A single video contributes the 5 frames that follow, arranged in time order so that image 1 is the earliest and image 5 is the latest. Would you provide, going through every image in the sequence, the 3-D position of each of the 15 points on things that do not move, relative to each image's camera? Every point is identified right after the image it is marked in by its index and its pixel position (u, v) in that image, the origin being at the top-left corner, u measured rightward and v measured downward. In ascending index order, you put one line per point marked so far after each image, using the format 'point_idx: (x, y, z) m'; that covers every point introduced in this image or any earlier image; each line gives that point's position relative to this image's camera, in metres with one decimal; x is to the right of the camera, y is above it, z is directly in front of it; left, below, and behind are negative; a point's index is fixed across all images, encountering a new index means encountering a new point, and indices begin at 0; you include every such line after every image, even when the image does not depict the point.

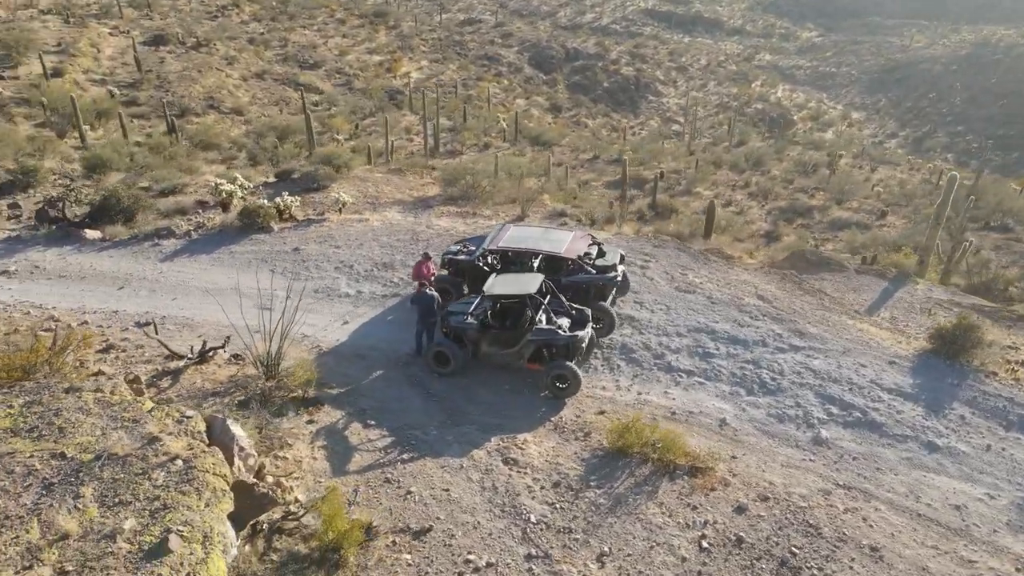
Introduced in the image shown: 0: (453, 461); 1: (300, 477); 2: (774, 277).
0: (-0.6, -1.9, +7.8) m
1: (-2.1, -1.9, +7.3) m
2: (+4.7, +0.2, +12.9) m
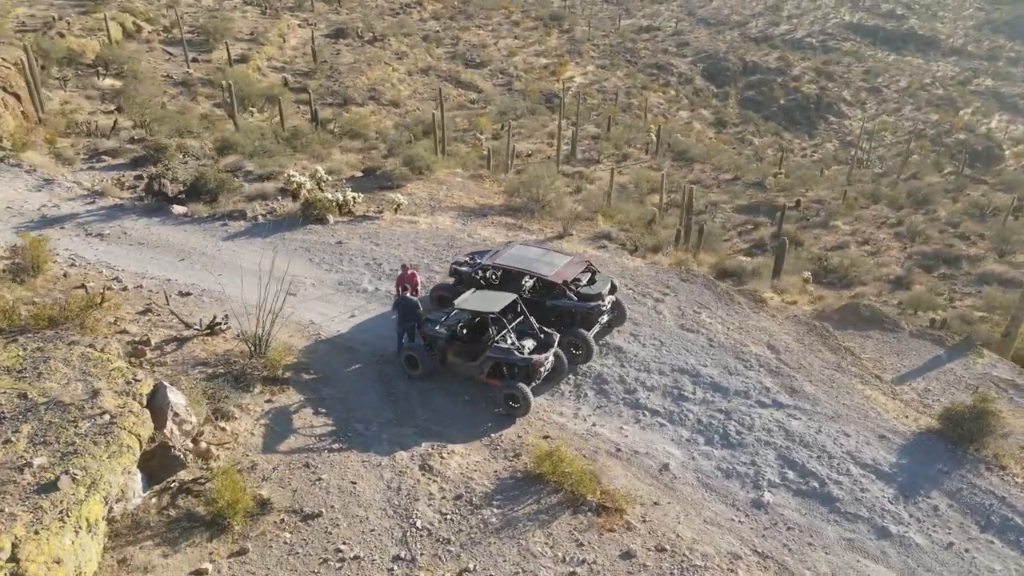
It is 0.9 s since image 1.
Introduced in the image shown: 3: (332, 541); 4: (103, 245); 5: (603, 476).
0: (-1.6, -2.0, +8.4) m
1: (-3.1, -1.8, +8.2) m
2: (+4.9, -0.6, +12.2) m
3: (-1.8, -2.5, +7.2) m
4: (-7.6, +0.8, +13.6) m
5: (+1.1, -2.2, +8.6) m
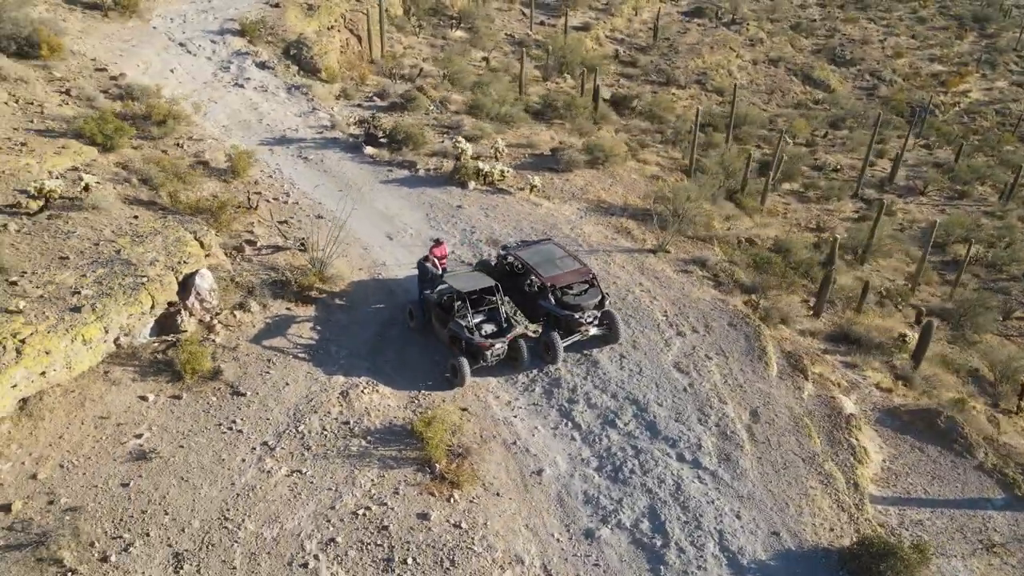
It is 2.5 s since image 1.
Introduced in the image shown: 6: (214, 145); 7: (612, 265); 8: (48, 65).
0: (-2.8, -1.3, +10.6) m
1: (-4.2, -0.6, +11.0) m
2: (+4.7, -1.8, +11.2) m
3: (-3.7, -1.7, +9.6) m
4: (-5.0, +2.9, +17.5) m
5: (-0.5, -2.2, +9.7) m
6: (-7.1, +3.4, +17.5) m
7: (+2.0, +0.4, +14.0) m
8: (-12.2, +5.8, +19.3) m
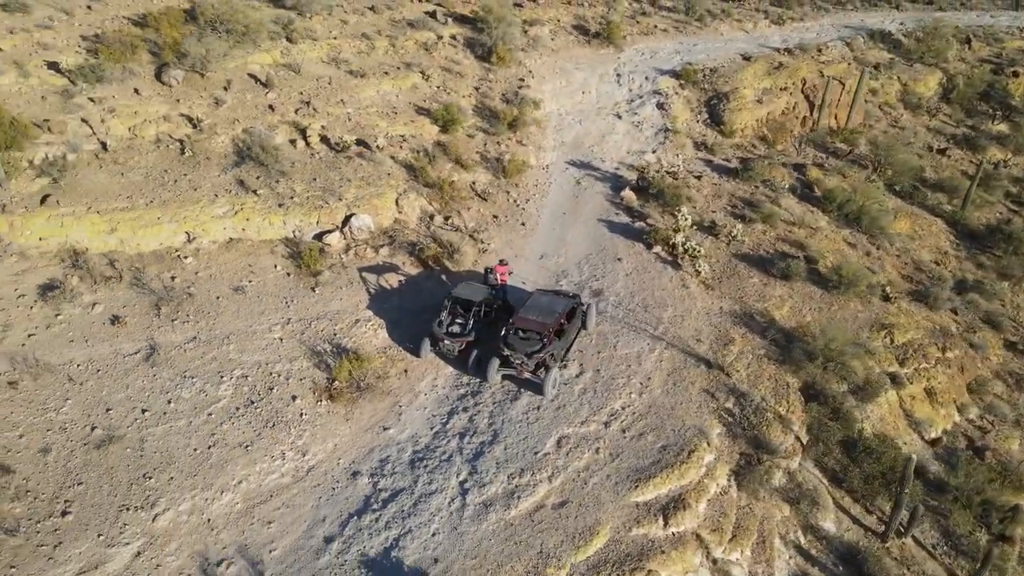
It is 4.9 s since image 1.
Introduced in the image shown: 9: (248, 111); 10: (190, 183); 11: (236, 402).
0: (-3.2, -0.3, +15.4) m
1: (-3.6, +0.7, +16.6) m
2: (+1.9, -3.9, +11.0) m
3: (-4.5, -0.2, +15.3) m
4: (+1.5, +3.0, +21.5) m
5: (-2.6, -2.0, +13.4) m
6: (+0.3, +4.3, +22.8) m
7: (+2.8, -1.4, +14.6) m
8: (-0.8, +8.1, +27.1) m
9: (-7.1, +4.7, +19.6) m
10: (-7.4, +2.4, +16.9) m
11: (-4.8, -2.0, +12.8) m
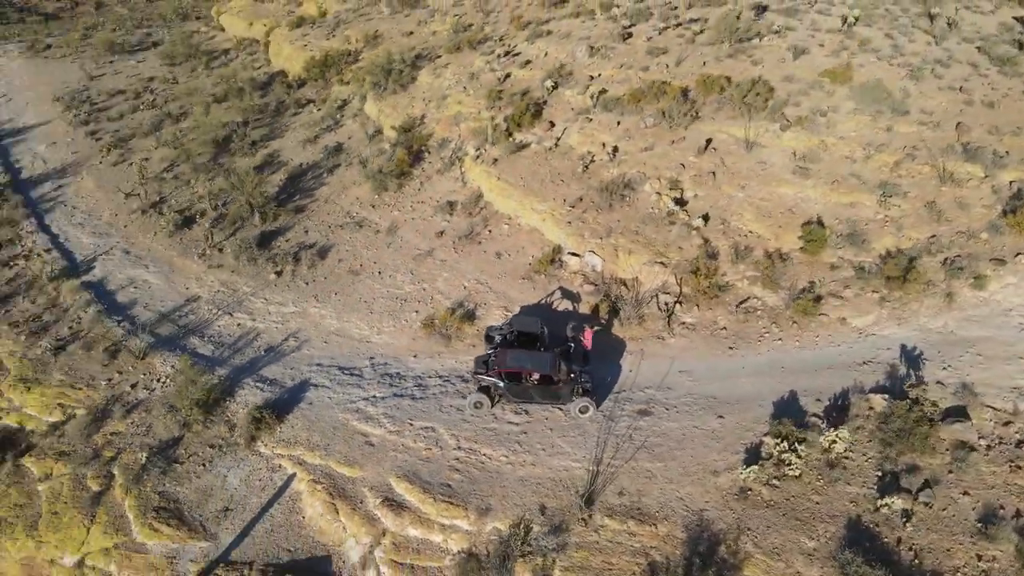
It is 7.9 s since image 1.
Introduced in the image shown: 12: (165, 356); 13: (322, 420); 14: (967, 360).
0: (+0.4, -0.4, +20.4) m
1: (+1.7, +0.2, +21.1) m
2: (-3.2, -4.3, +15.0) m
3: (-0.1, +0.3, +21.5) m
4: (+8.5, -1.7, +18.8) m
5: (-1.9, -1.3, +19.4) m
6: (+9.7, -0.5, +20.1) m
7: (+1.3, -3.7, +15.3) m
8: (+14.7, +1.8, +22.2) m
9: (+4.9, +4.2, +24.5) m
10: (+1.4, +3.3, +24.0) m
11: (-3.1, -0.2, +20.9) m
12: (-8.8, -1.7, +18.6) m
13: (-4.2, -3.0, +16.6) m
14: (+11.4, -1.9, +18.6) m
